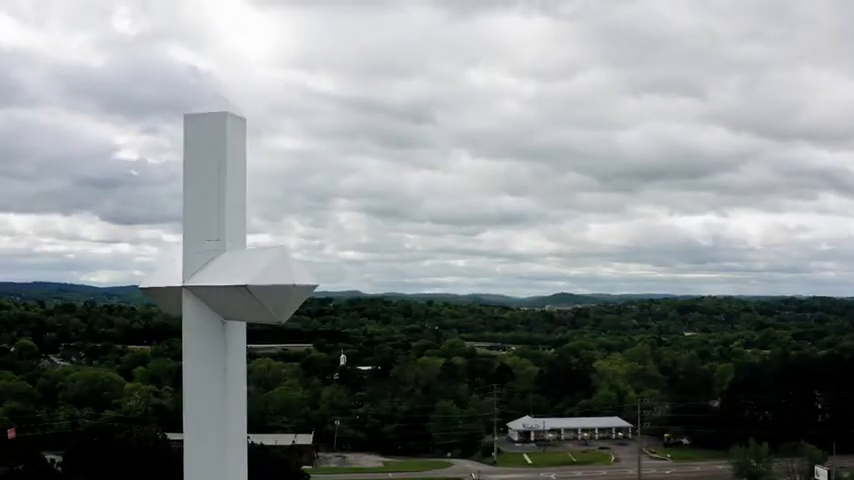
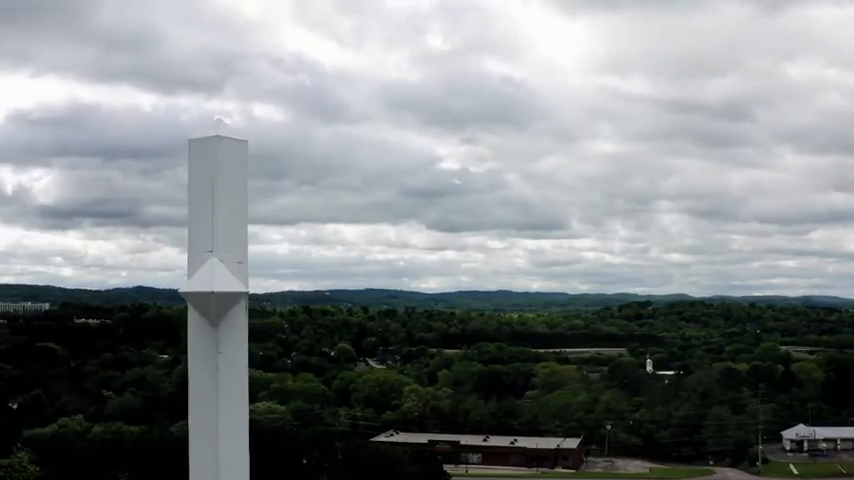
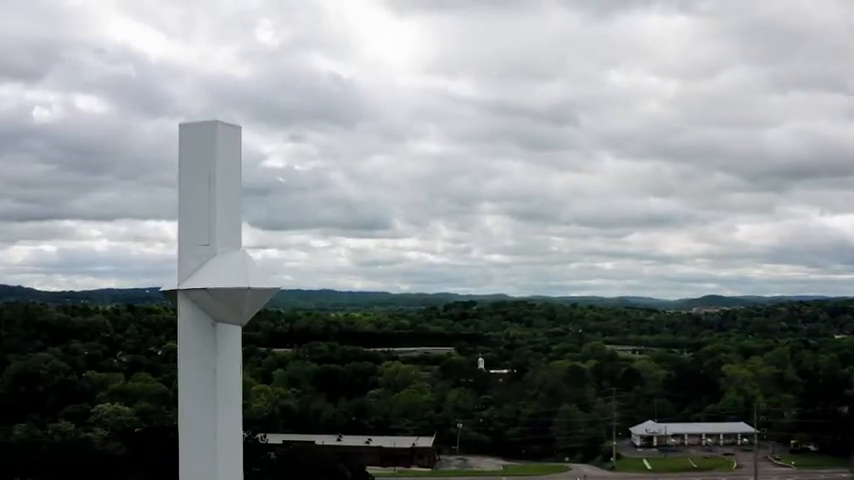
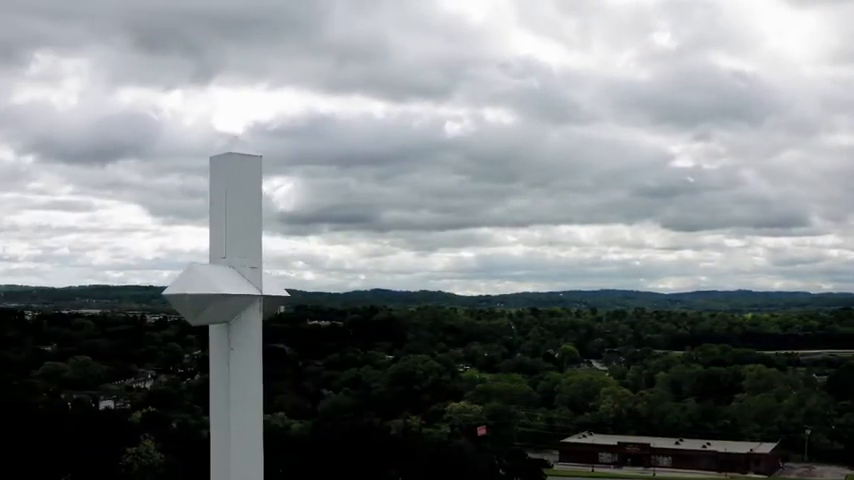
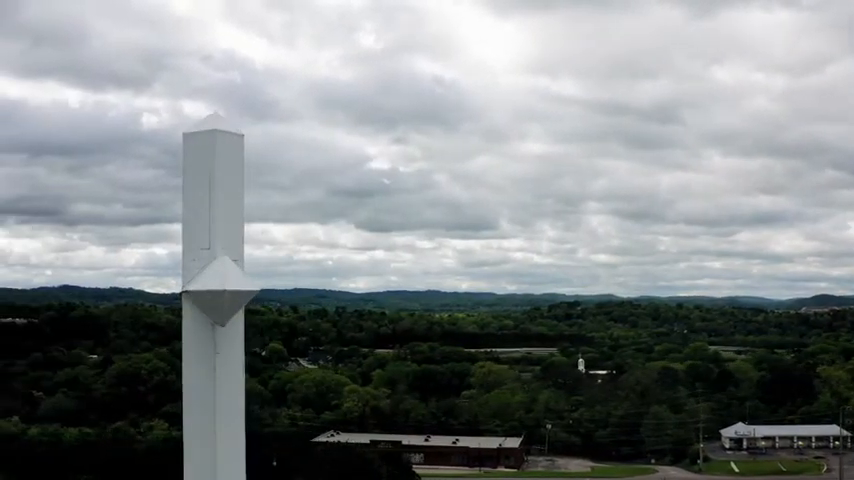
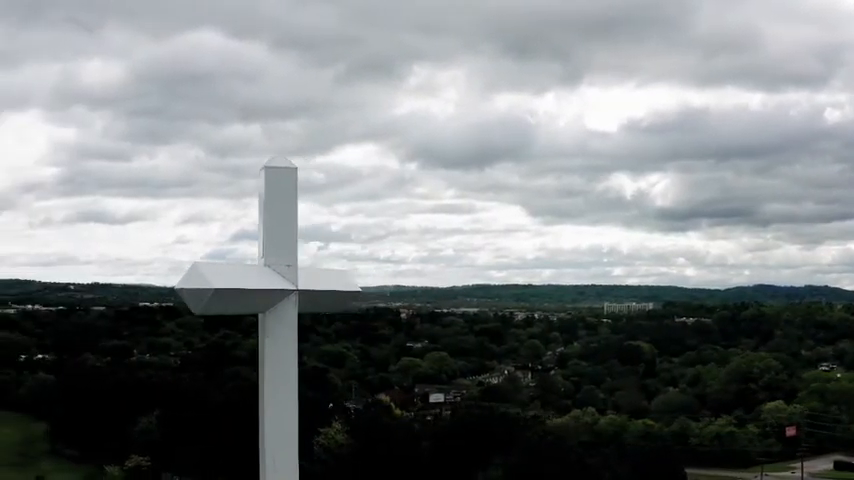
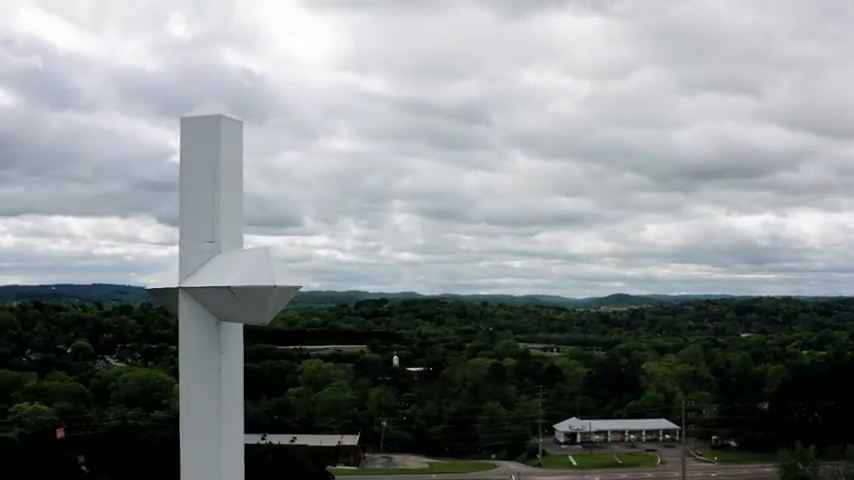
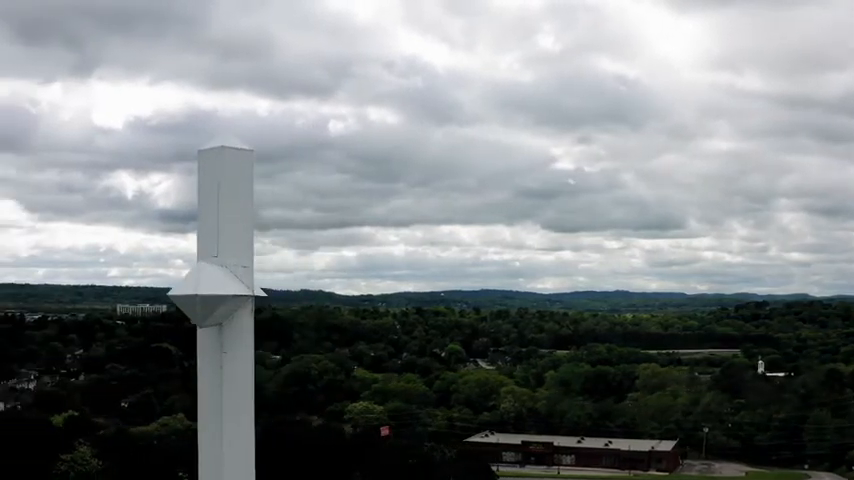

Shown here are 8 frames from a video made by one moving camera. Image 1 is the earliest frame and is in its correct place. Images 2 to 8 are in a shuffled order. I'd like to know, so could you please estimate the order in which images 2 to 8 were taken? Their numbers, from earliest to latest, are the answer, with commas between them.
7, 3, 5, 2, 8, 4, 6
